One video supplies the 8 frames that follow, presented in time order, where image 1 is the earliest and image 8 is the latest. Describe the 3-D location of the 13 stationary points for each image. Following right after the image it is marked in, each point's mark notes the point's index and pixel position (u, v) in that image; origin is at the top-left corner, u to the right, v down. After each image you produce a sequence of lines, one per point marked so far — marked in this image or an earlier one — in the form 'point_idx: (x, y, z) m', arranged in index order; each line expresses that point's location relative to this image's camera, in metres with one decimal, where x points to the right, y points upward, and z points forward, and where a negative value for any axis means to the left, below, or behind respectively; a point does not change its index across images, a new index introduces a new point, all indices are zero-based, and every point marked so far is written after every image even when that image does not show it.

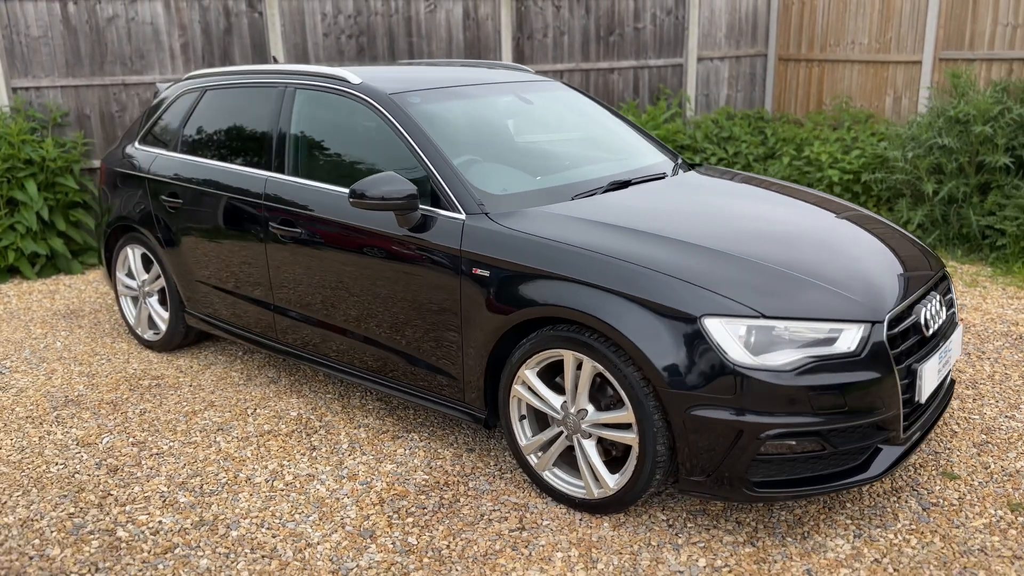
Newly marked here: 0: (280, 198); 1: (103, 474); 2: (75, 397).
0: (-1.0, +0.4, +3.7) m
1: (-1.6, -0.7, +3.3) m
2: (-2.1, -0.5, +4.1) m
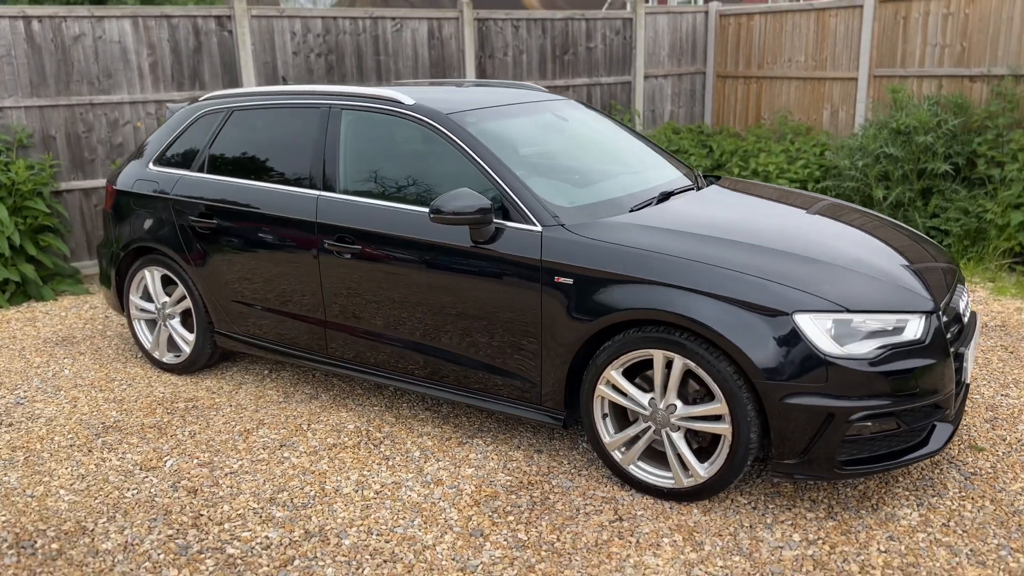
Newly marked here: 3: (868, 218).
0: (-0.8, +0.3, +3.8) m
1: (-1.3, -0.8, +3.3) m
2: (-1.9, -0.6, +4.0) m
3: (+1.7, +0.3, +4.1) m
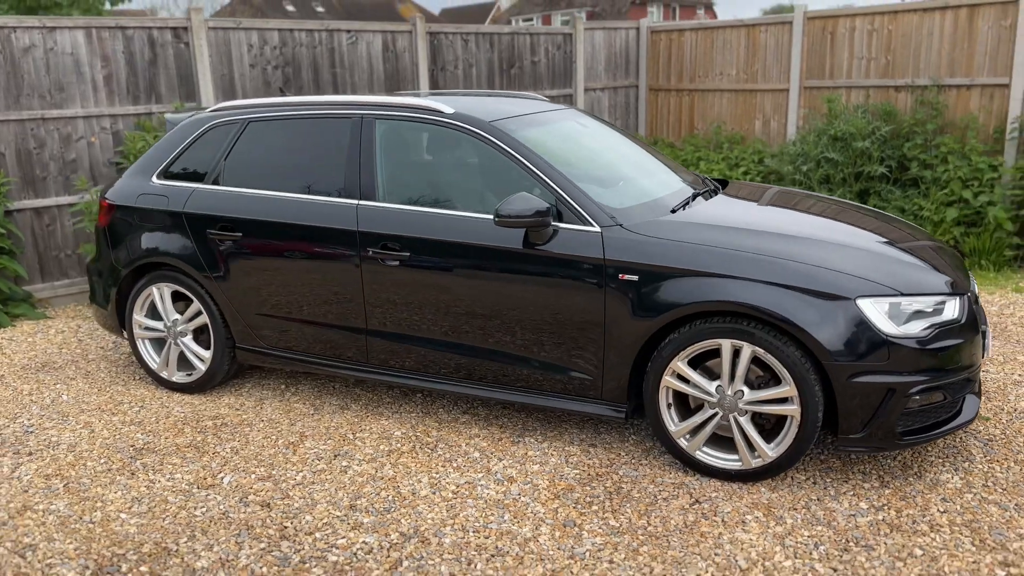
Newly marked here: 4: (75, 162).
0: (-0.6, +0.3, +3.8) m
1: (-0.9, -0.8, +3.2) m
2: (-1.7, -0.7, +3.9) m
3: (+1.8, +0.4, +4.4) m
4: (-3.2, +0.9, +6.4) m
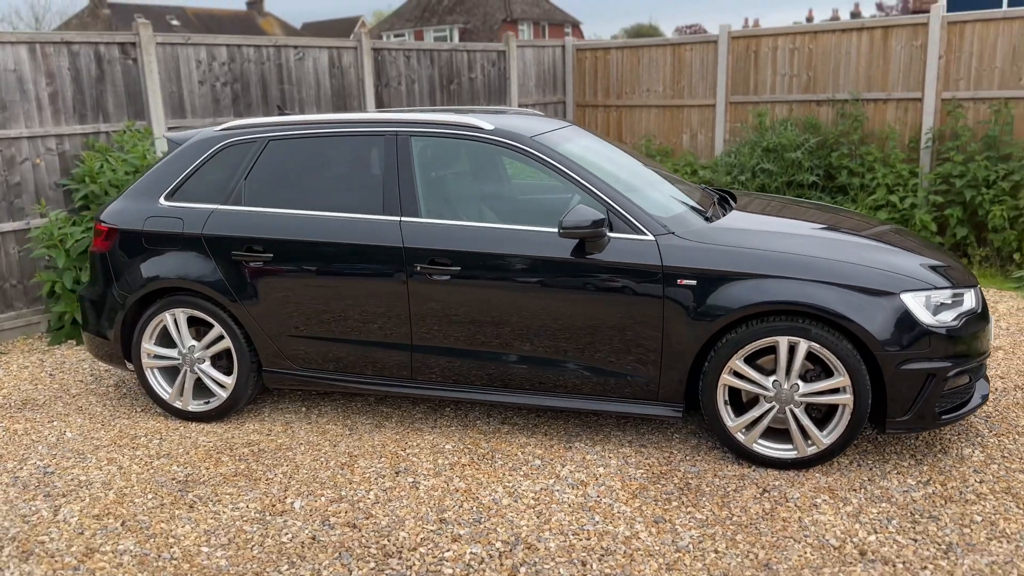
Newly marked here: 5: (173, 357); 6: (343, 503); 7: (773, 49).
0: (-0.4, +0.2, +3.9) m
1: (-0.6, -0.9, +3.2) m
2: (-1.4, -0.8, +3.7) m
3: (+1.9, +0.4, +4.8) m
4: (-3.4, +0.7, +5.9) m
5: (-1.7, -0.3, +4.3) m
6: (-0.7, -0.9, +3.4) m
7: (+2.5, +2.3, +8.3) m
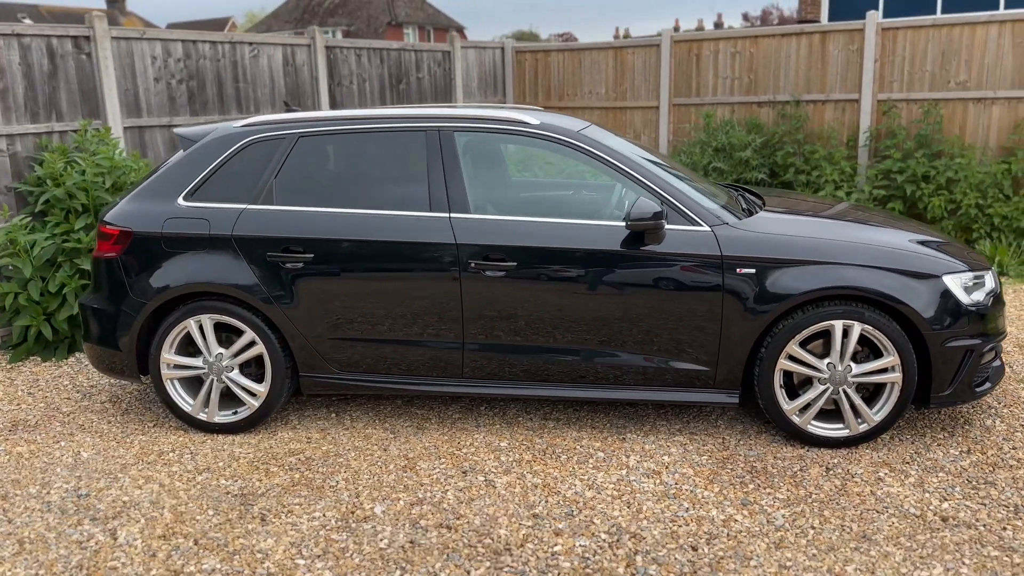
0: (-0.1, +0.2, +3.8) m
1: (-0.2, -0.9, +3.1) m
2: (-1.1, -0.8, +3.5) m
3: (+2.0, +0.5, +5.1) m
4: (-3.5, +0.6, +5.5) m
5: (-1.5, -0.4, +4.0) m
6: (-0.3, -0.8, +3.3) m
7: (+2.0, +2.4, +8.6) m
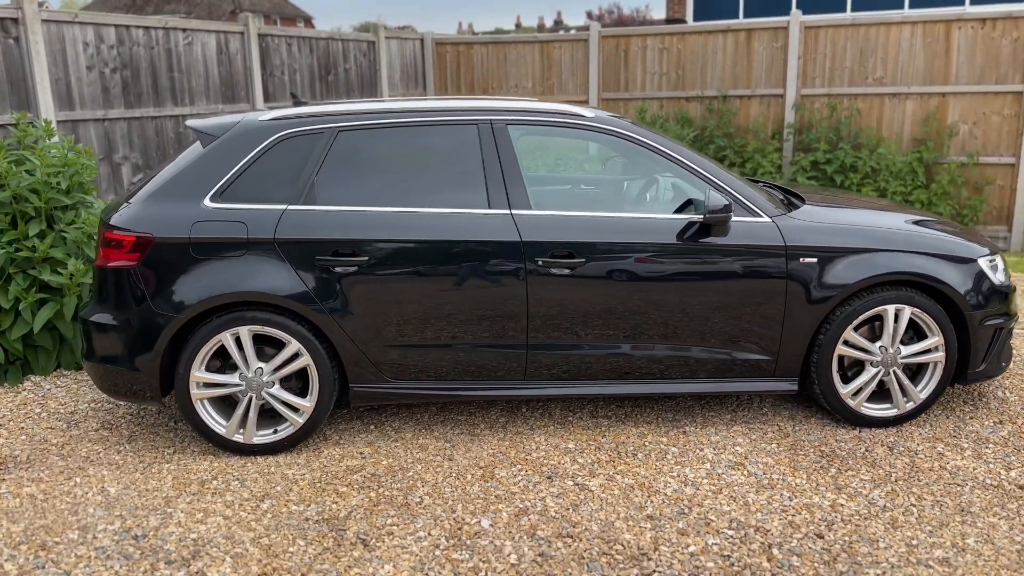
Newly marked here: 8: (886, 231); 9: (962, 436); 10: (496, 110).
0: (+0.1, +0.2, +3.7) m
1: (+0.2, -0.9, +3.0) m
2: (-0.7, -0.9, +3.2) m
3: (+2.0, +0.6, +5.3) m
4: (-3.4, +0.5, +4.7) m
5: (-1.2, -0.4, +3.7) m
6: (+0.1, -0.8, +3.2) m
7: (+1.3, +2.5, +8.8) m
8: (+1.7, +0.3, +3.9) m
9: (+2.0, -0.7, +3.9) m
10: (-0.1, +0.8, +3.9) m
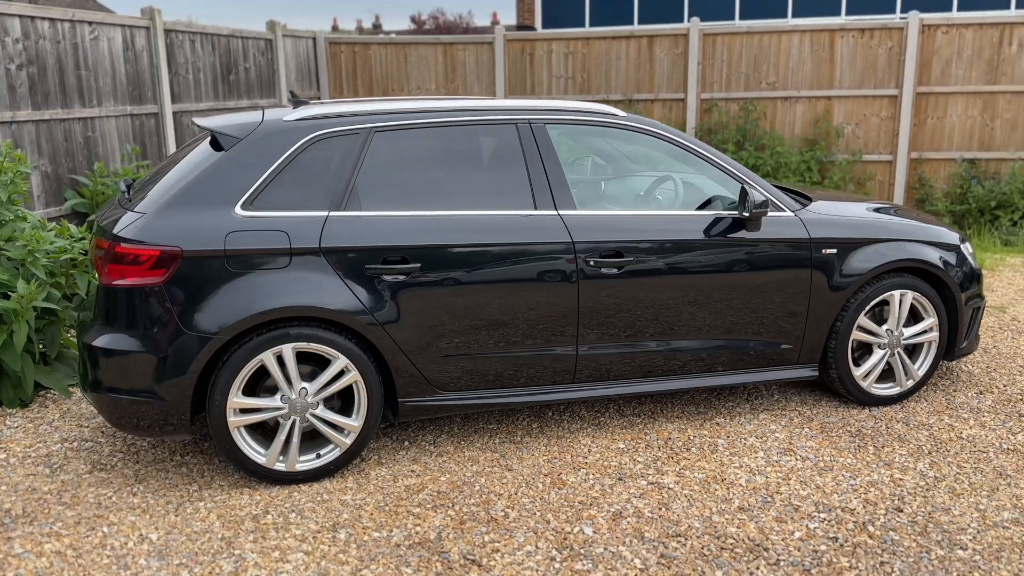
0: (+0.3, +0.2, +3.7) m
1: (+0.6, -0.9, +3.0) m
2: (-0.4, -0.9, +3.0) m
3: (+1.8, +0.6, +5.6) m
4: (-3.4, +0.4, +3.9) m
5: (-0.9, -0.5, +3.4) m
6: (+0.4, -0.8, +3.2) m
7: (+0.4, +2.5, +8.9) m
8: (+1.8, +0.3, +4.2) m
9: (+2.2, -0.6, +4.2) m
10: (+0.1, +0.8, +3.8) m
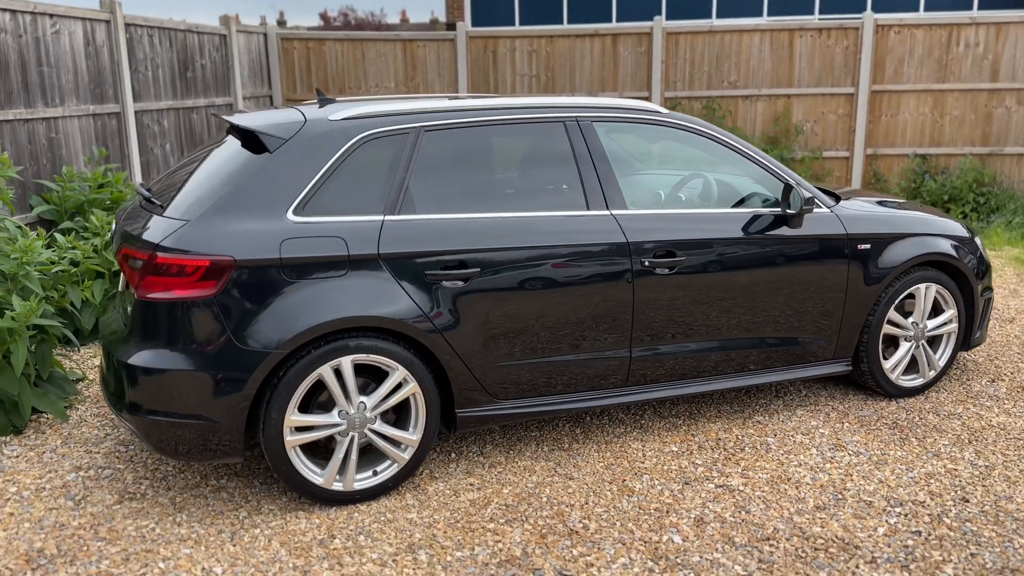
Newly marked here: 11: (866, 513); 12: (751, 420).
0: (+0.6, +0.2, +3.6) m
1: (+0.9, -0.9, +3.0) m
2: (0.0, -0.9, +2.9) m
3: (+1.8, +0.6, +5.7) m
4: (-3.2, +0.3, +3.4) m
5: (-0.7, -0.5, +3.2) m
6: (+0.7, -0.8, +3.1) m
7: (0.0, +2.5, +8.8) m
8: (+2.0, +0.3, +4.3) m
9: (+2.4, -0.6, +4.4) m
10: (+0.3, +0.8, +3.7) m
11: (+1.3, -0.8, +3.2) m
12: (+1.1, -0.6, +4.1) m
